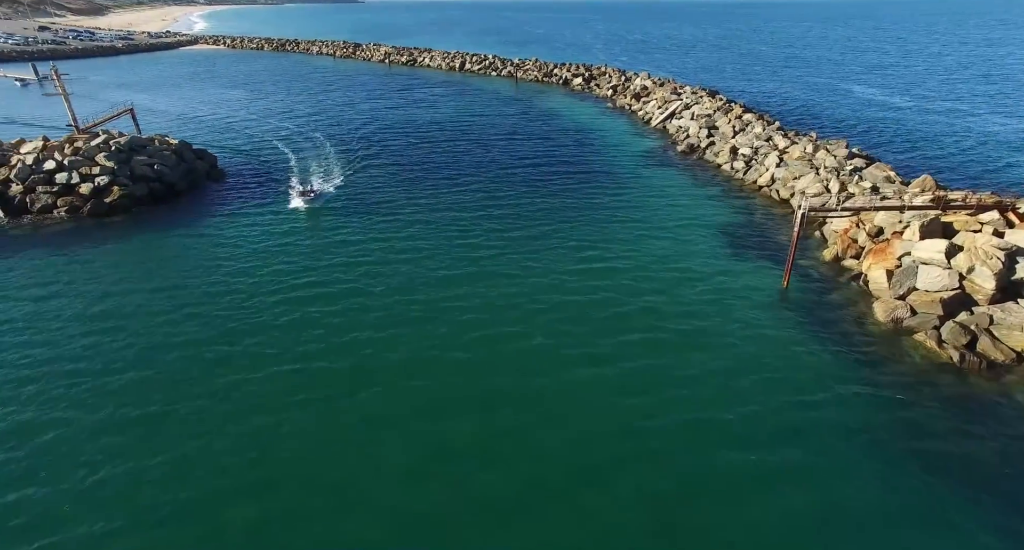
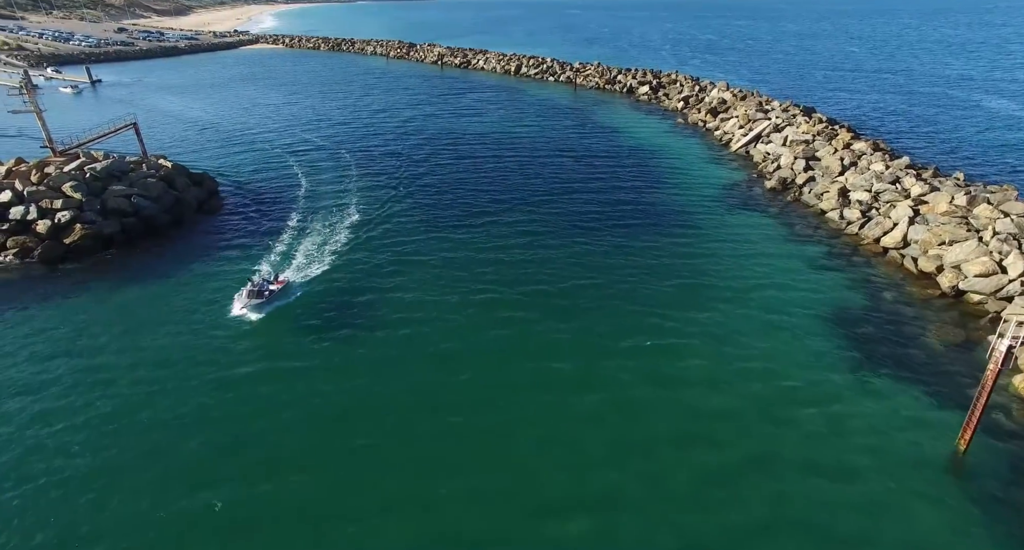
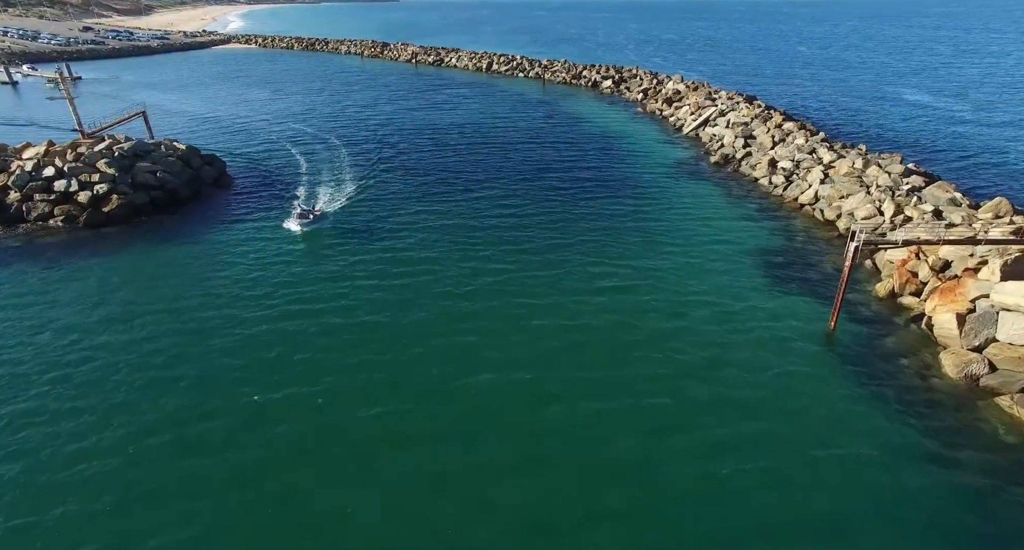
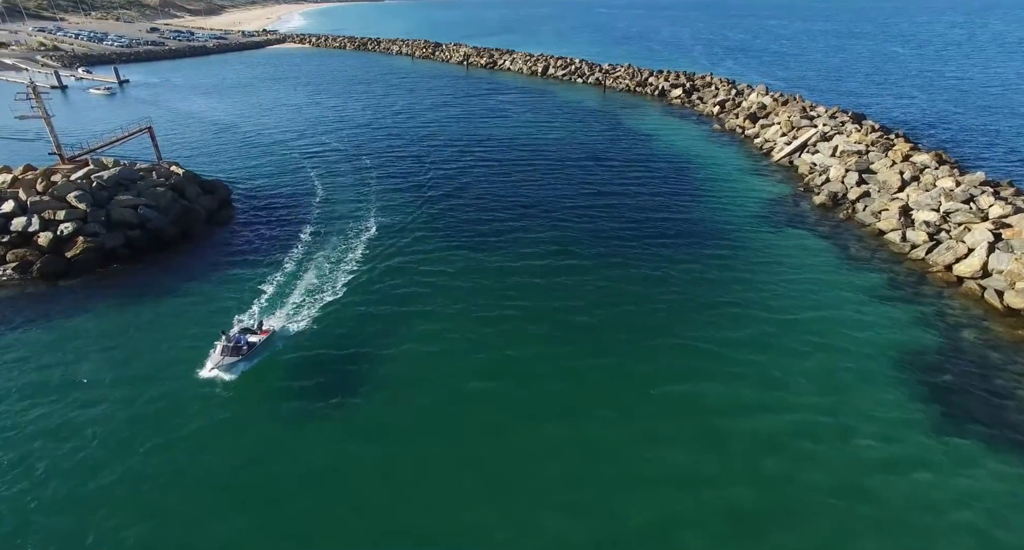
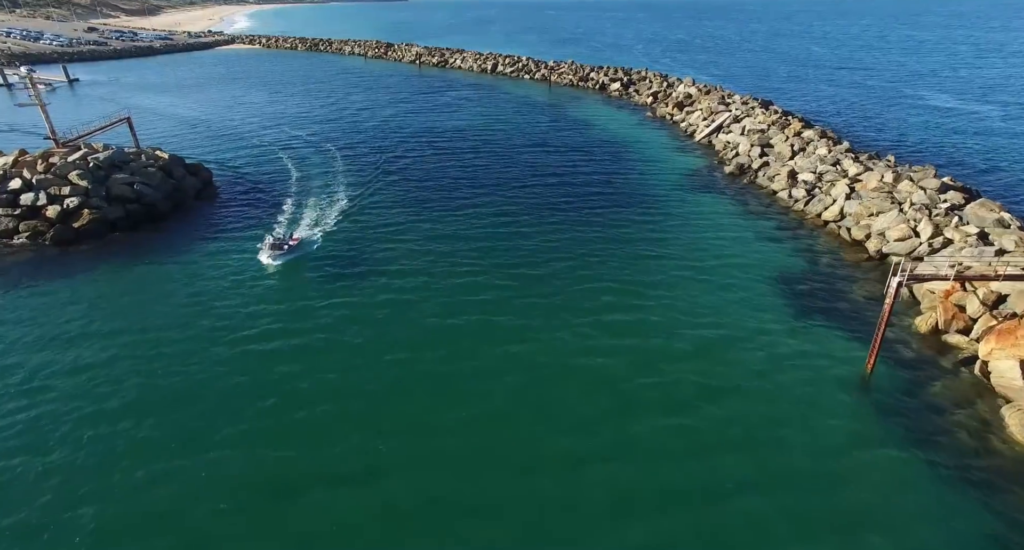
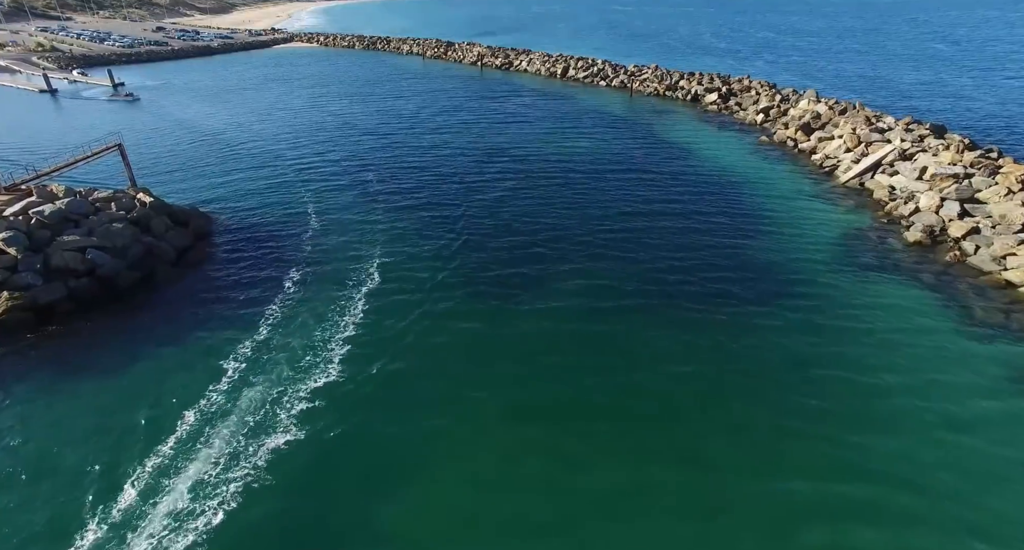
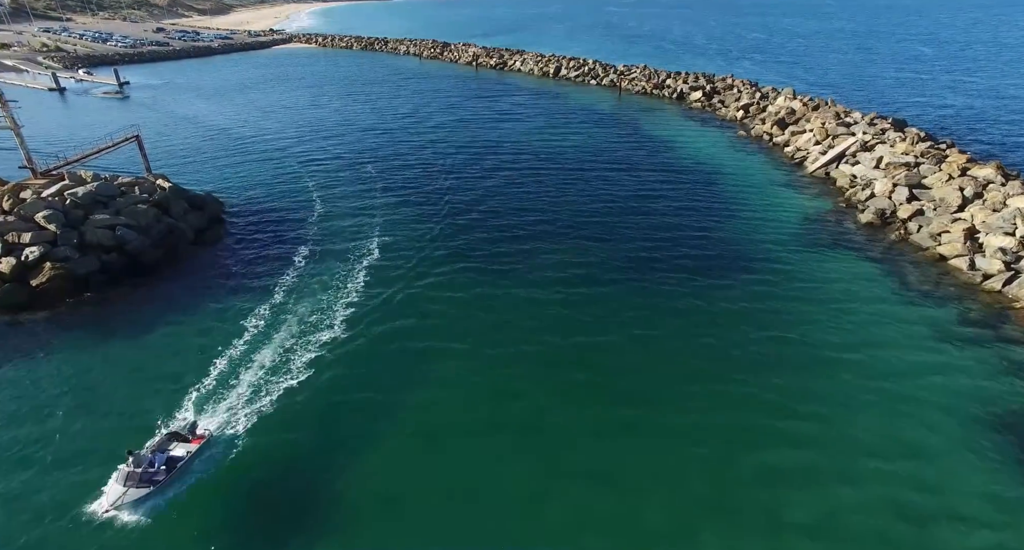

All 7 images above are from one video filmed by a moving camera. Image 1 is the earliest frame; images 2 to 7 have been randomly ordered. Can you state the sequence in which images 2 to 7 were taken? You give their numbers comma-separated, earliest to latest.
3, 5, 2, 4, 7, 6
